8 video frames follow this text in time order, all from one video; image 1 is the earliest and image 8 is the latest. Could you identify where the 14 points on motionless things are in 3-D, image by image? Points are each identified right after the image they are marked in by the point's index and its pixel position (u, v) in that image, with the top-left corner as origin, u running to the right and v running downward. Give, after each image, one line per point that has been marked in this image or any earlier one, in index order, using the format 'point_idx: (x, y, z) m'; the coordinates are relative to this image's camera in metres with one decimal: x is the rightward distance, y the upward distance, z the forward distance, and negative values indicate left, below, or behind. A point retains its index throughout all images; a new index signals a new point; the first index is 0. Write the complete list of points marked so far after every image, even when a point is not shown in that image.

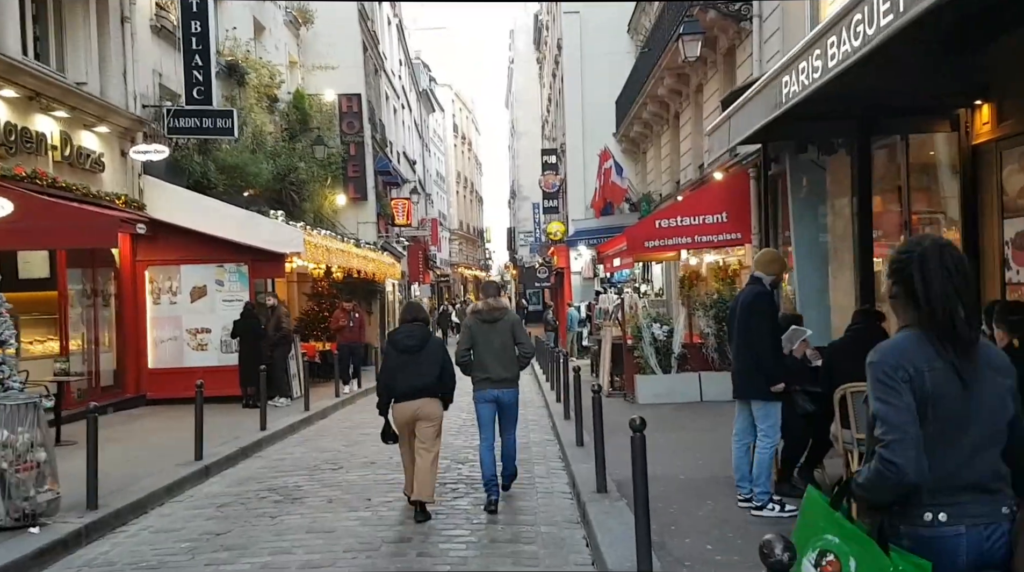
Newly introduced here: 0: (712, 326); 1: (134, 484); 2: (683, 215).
0: (+2.8, -0.6, +13.6) m
1: (-3.4, -1.8, +8.7) m
2: (+2.5, +1.0, +14.3) m
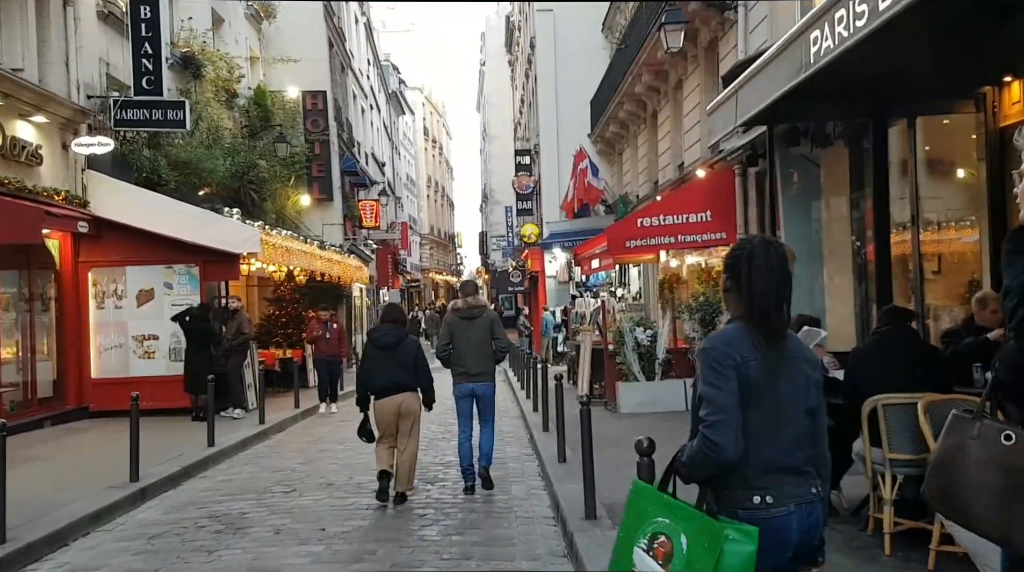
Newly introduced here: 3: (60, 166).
0: (+2.5, -0.6, +12.7) m
1: (-3.6, -1.8, +7.6) m
2: (+2.1, +1.0, +13.4) m
3: (-6.7, +1.8, +14.4) m
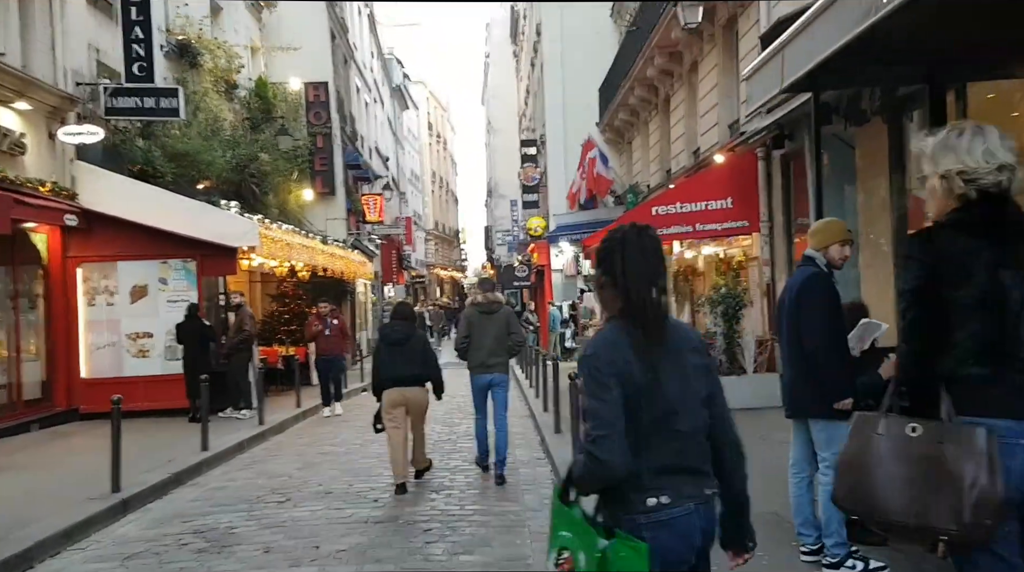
0: (+2.6, -0.5, +12.0) m
1: (-3.5, -1.7, +6.9) m
2: (+2.2, +1.1, +12.7) m
3: (-6.6, +1.8, +13.7) m
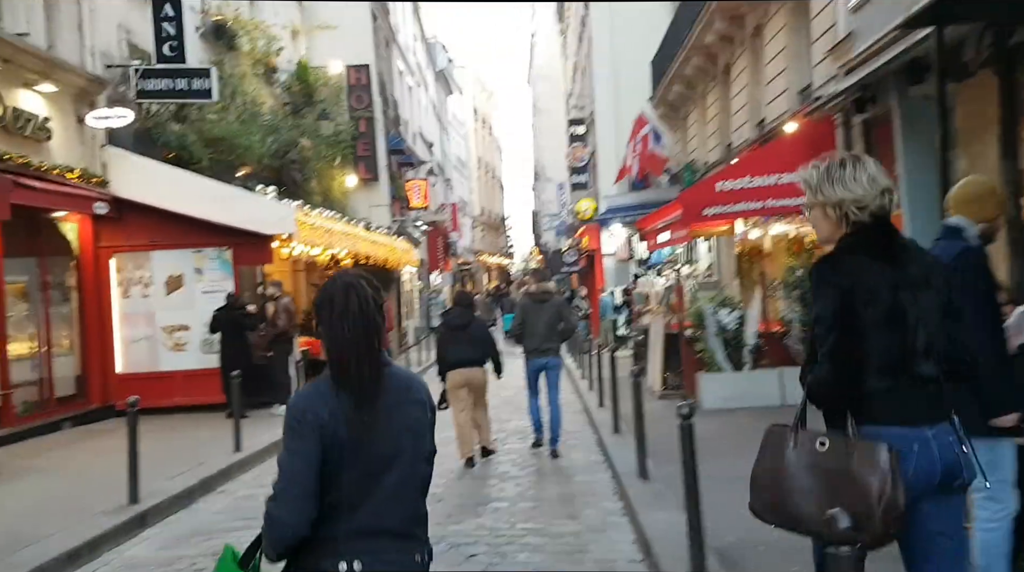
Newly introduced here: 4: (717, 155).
0: (+3.2, -0.3, +11.0) m
1: (-3.1, -1.7, +6.2) m
2: (+2.9, +1.3, +11.7) m
3: (-5.9, +2.0, +13.1) m
4: (+4.1, +2.6, +19.4) m
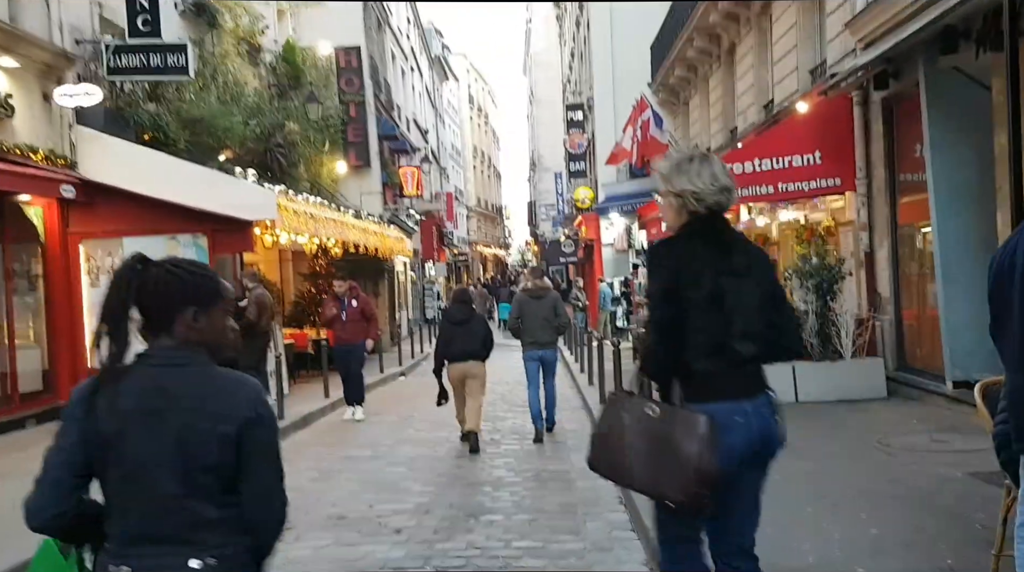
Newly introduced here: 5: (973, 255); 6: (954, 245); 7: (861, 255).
0: (+3.1, -0.2, +10.2) m
1: (-3.1, -1.6, +5.4) m
2: (+2.8, +1.5, +10.9) m
3: (-6.0, +2.1, +12.3) m
4: (+4.0, +2.8, +18.6) m
5: (+4.5, +0.3, +9.4) m
6: (+4.3, +0.4, +9.4) m
7: (+4.0, +0.4, +11.2) m
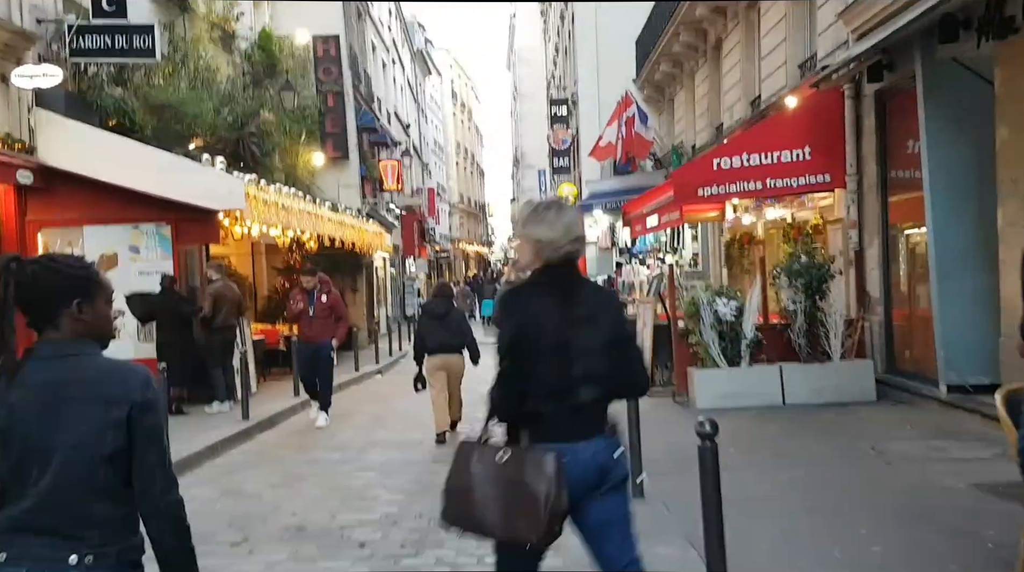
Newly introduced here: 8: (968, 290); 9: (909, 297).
0: (+2.9, -0.1, +9.8) m
1: (-3.3, -1.5, +4.9) m
2: (+2.6, +1.5, +10.5) m
3: (-6.2, +2.2, +11.7) m
4: (+3.6, +2.8, +18.2) m
5: (+4.2, +0.3, +9.0) m
6: (+4.1, +0.4, +9.0) m
7: (+3.8, +0.4, +10.8) m
8: (+4.2, 0.0, +9.0) m
9: (+4.0, -0.1, +9.8) m
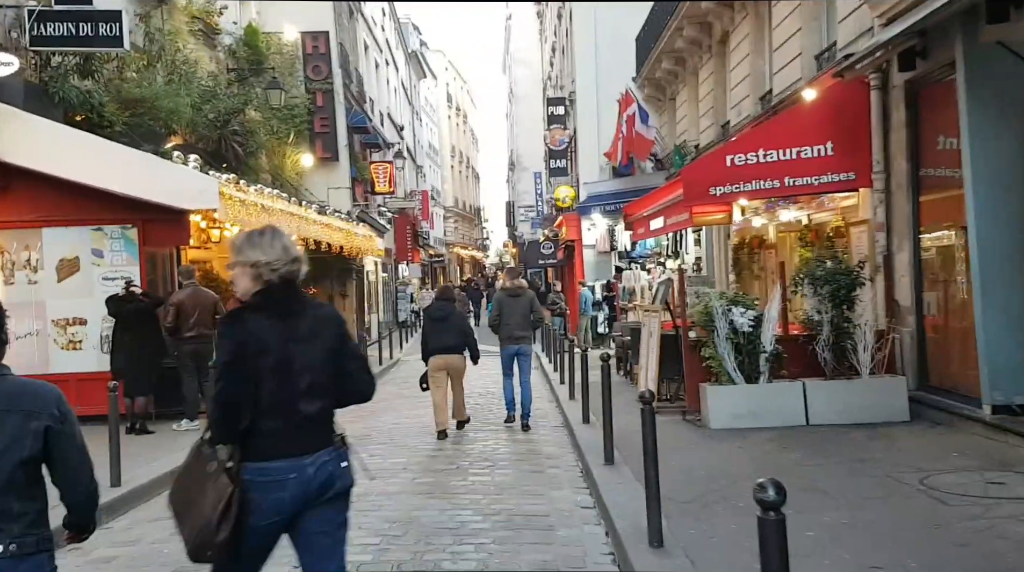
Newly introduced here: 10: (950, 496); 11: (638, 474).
0: (+2.9, -0.2, +8.9) m
1: (-3.3, -1.6, +3.9) m
2: (+2.5, +1.4, +9.6) m
3: (-6.3, +2.1, +10.7) m
4: (+3.5, +2.7, +17.3) m
5: (+4.2, +0.2, +8.1) m
6: (+4.0, +0.3, +8.1) m
7: (+3.7, +0.3, +9.9) m
8: (+4.2, -0.1, +8.1) m
9: (+4.0, -0.2, +8.9) m
10: (+2.7, -1.3, +5.9) m
11: (+0.9, -1.4, +7.2) m
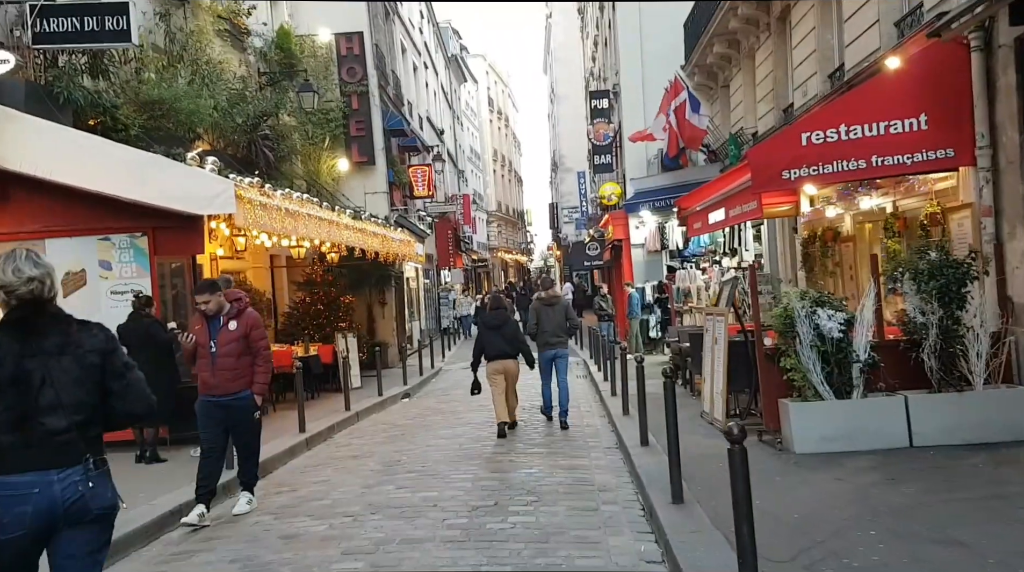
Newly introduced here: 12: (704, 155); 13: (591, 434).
0: (+3.2, -0.2, +7.6) m
1: (-3.1, -1.7, +2.9) m
2: (+2.9, +1.4, +8.3) m
3: (-5.9, +2.0, +9.9) m
4: (+4.2, +2.7, +15.9) m
5: (+4.5, +0.3, +6.7) m
6: (+4.3, +0.4, +6.7) m
7: (+4.2, +0.3, +8.6) m
8: (+4.5, 0.0, +6.7) m
9: (+4.3, -0.1, +7.5) m
10: (+2.9, -1.2, +4.6) m
11: (+1.2, -1.4, +5.9) m
12: (+3.9, +2.7, +19.7) m
13: (+0.9, -1.7, +10.8) m
